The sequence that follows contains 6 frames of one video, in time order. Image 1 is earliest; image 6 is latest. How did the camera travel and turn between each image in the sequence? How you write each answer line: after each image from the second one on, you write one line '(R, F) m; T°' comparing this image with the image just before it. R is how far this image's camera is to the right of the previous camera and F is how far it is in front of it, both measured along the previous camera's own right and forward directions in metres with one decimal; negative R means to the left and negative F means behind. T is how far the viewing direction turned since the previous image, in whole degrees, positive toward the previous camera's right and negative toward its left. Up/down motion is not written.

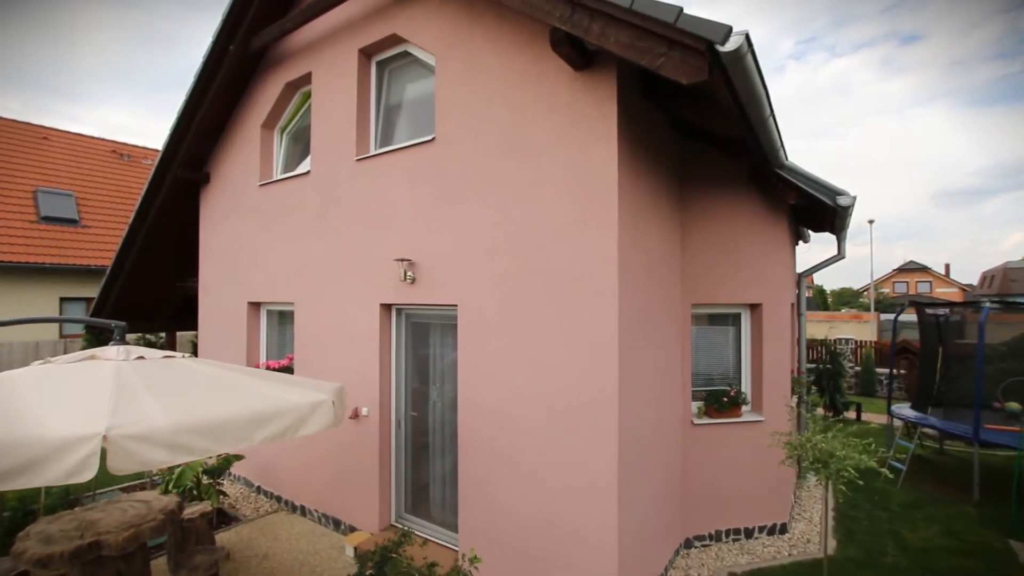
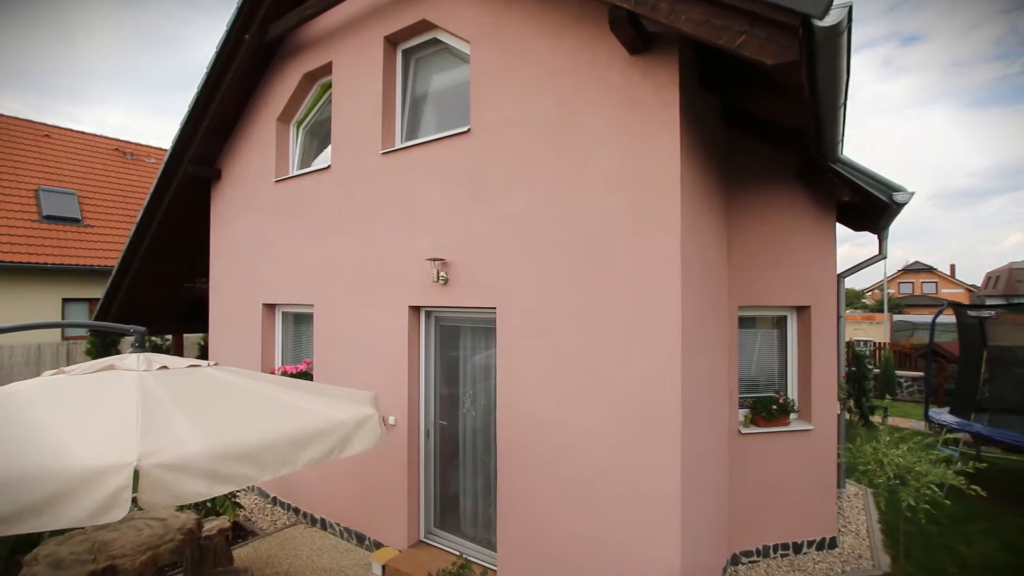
(-0.4, +0.3) m; 0°
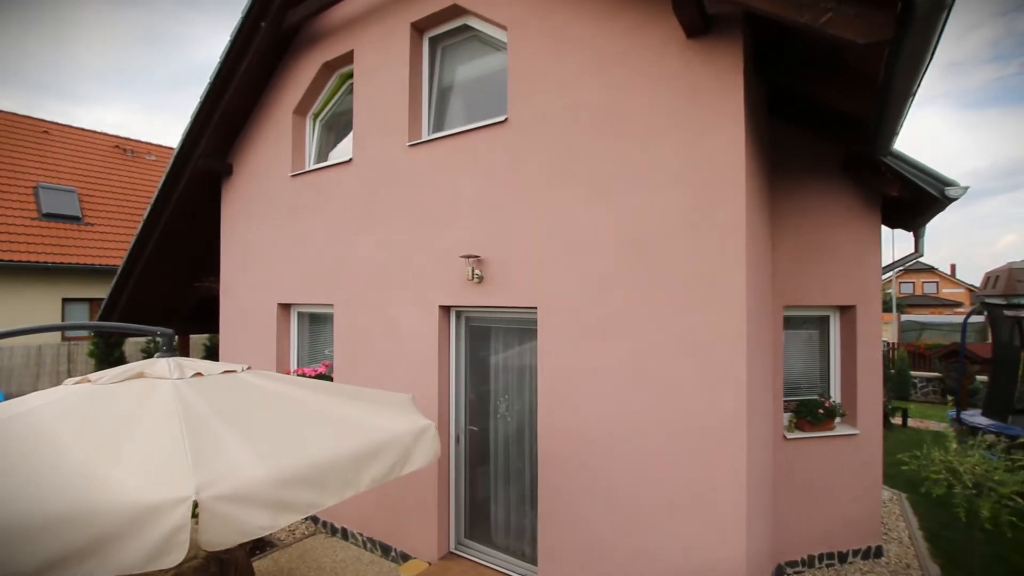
(-0.4, +0.2) m; 0°
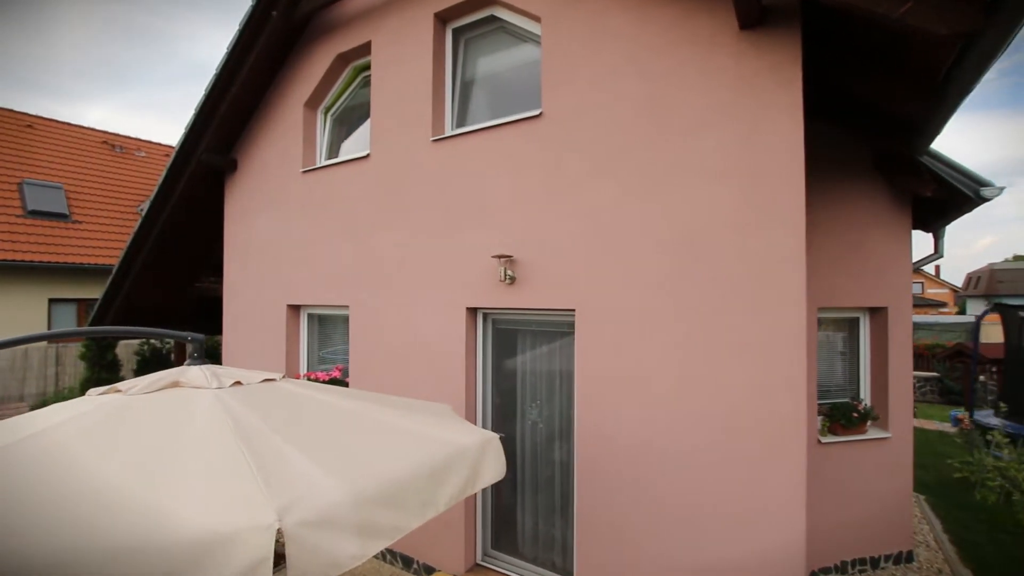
(-0.4, +0.2) m; +1°
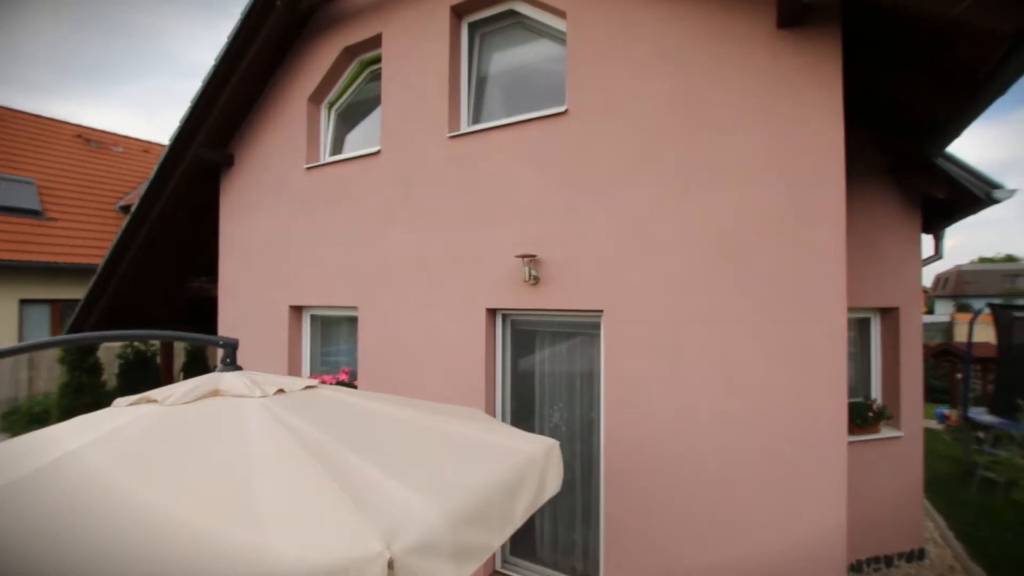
(-0.4, +0.1) m; +2°
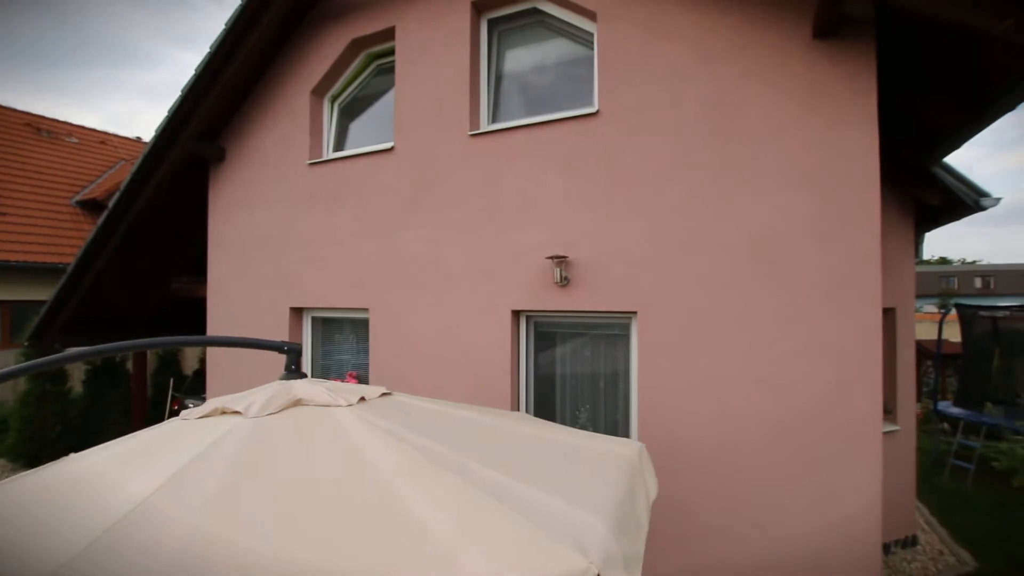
(-0.6, +0.1) m; +4°
